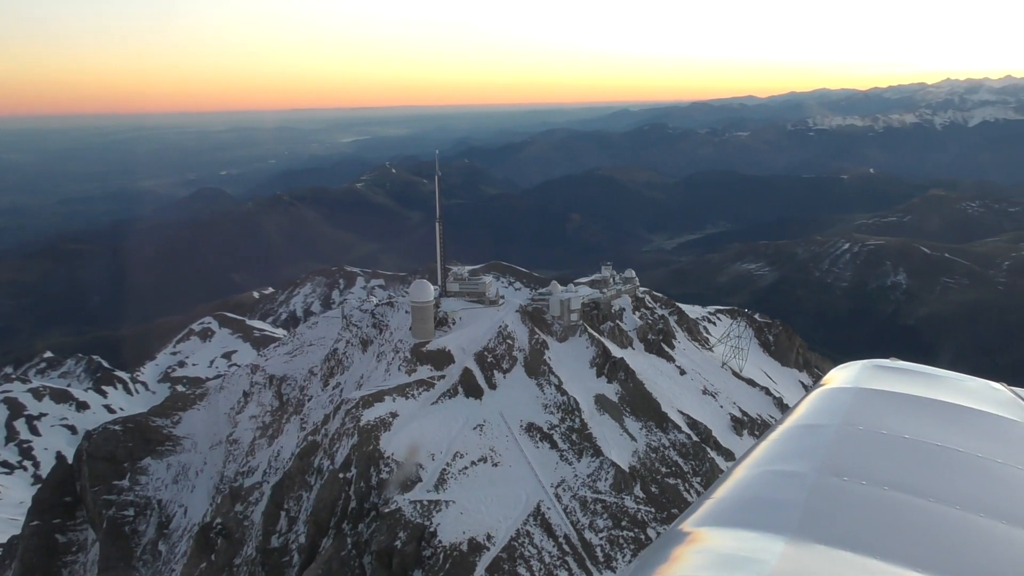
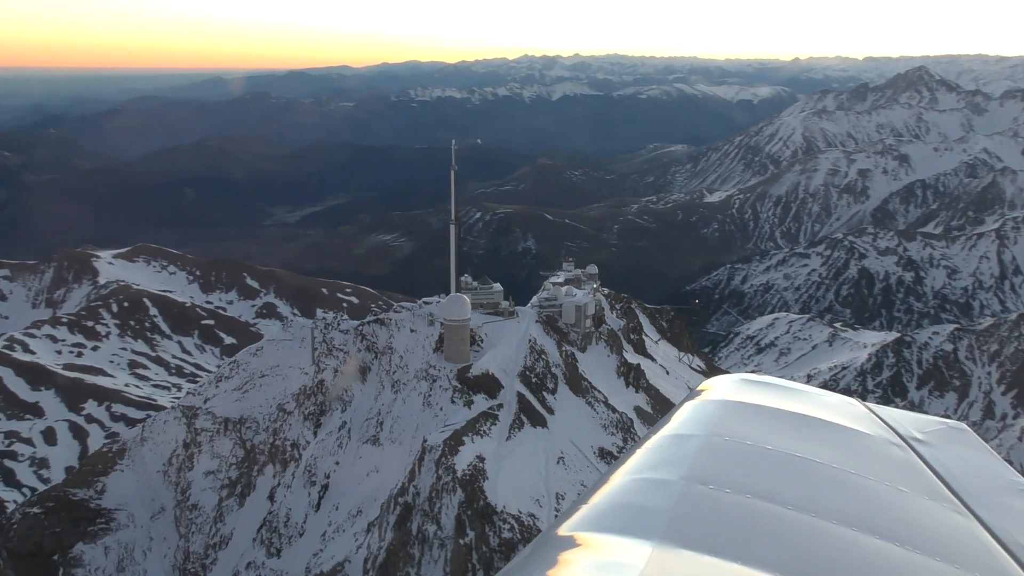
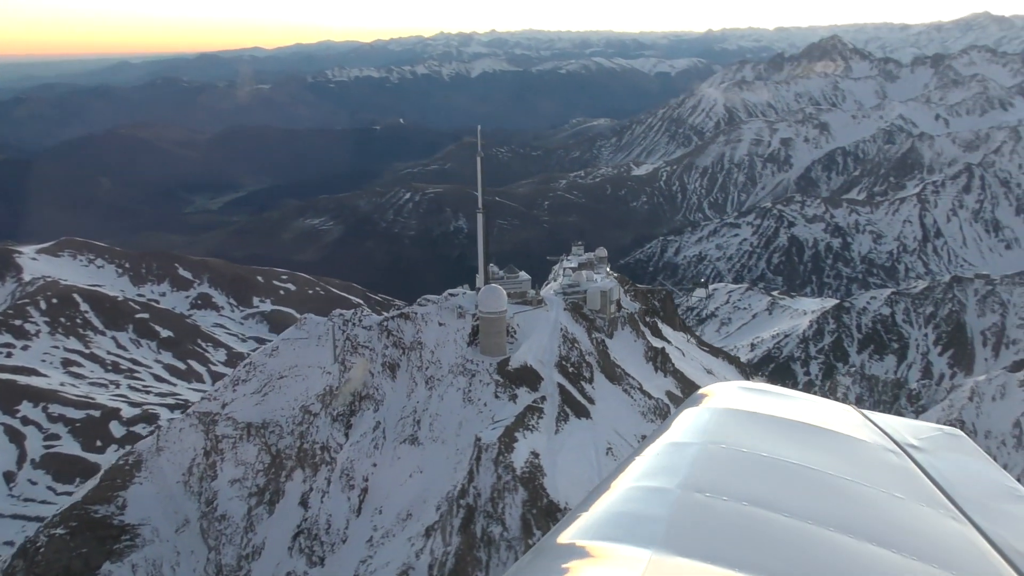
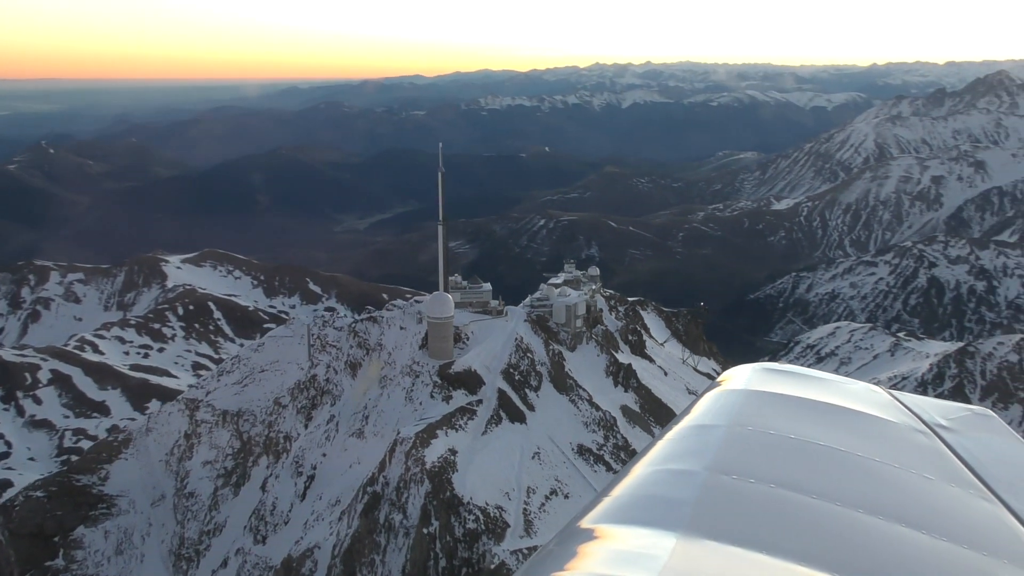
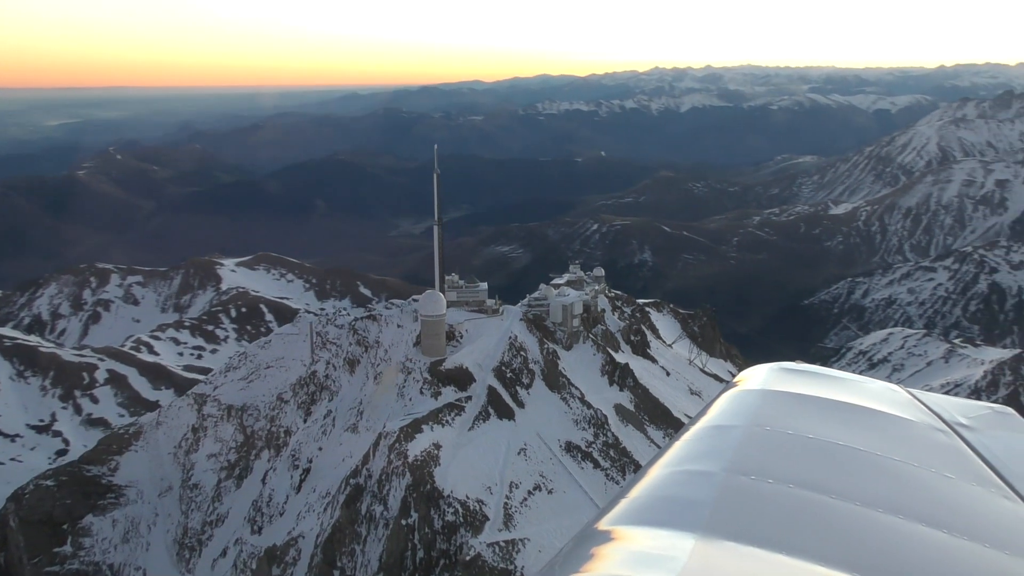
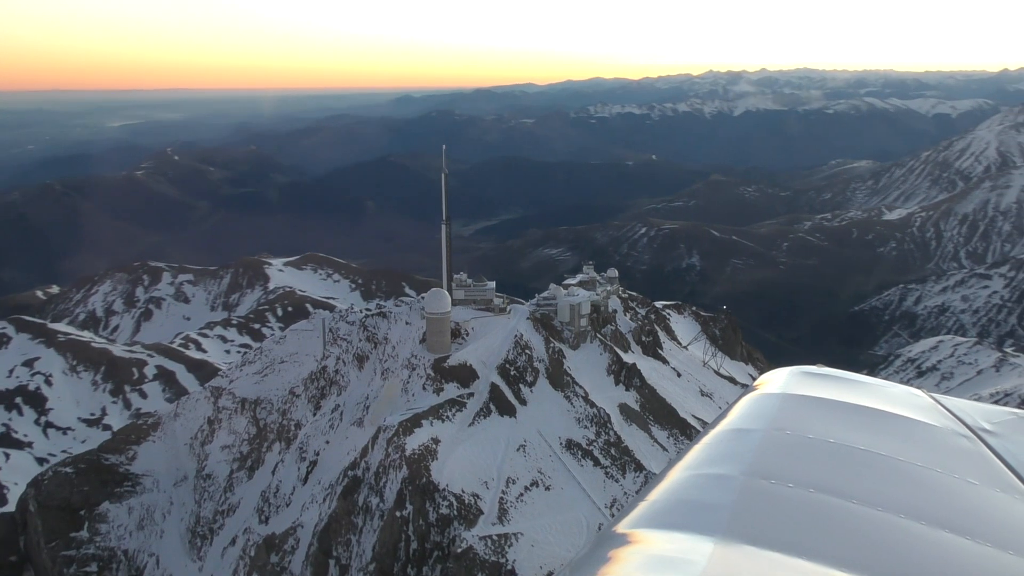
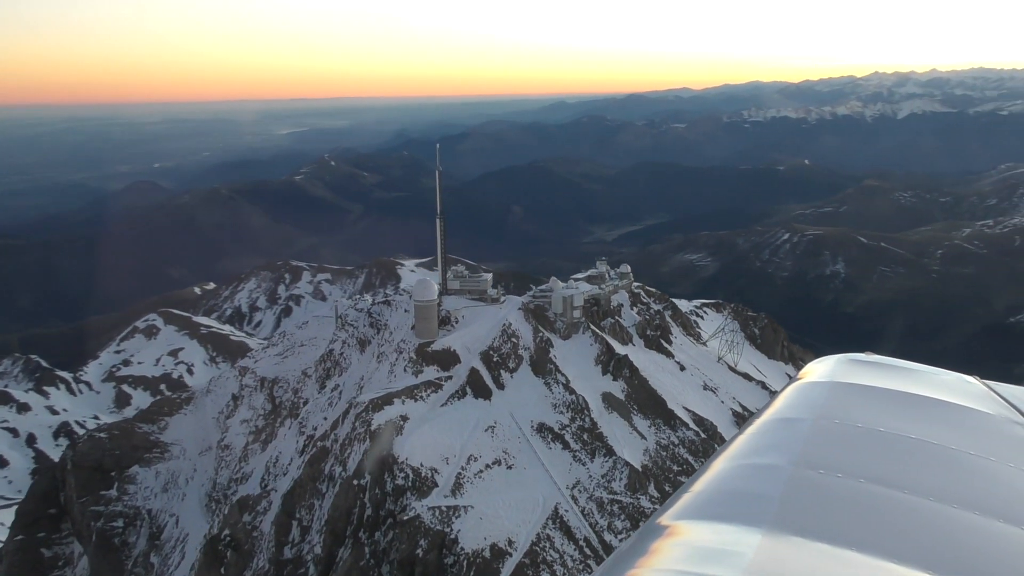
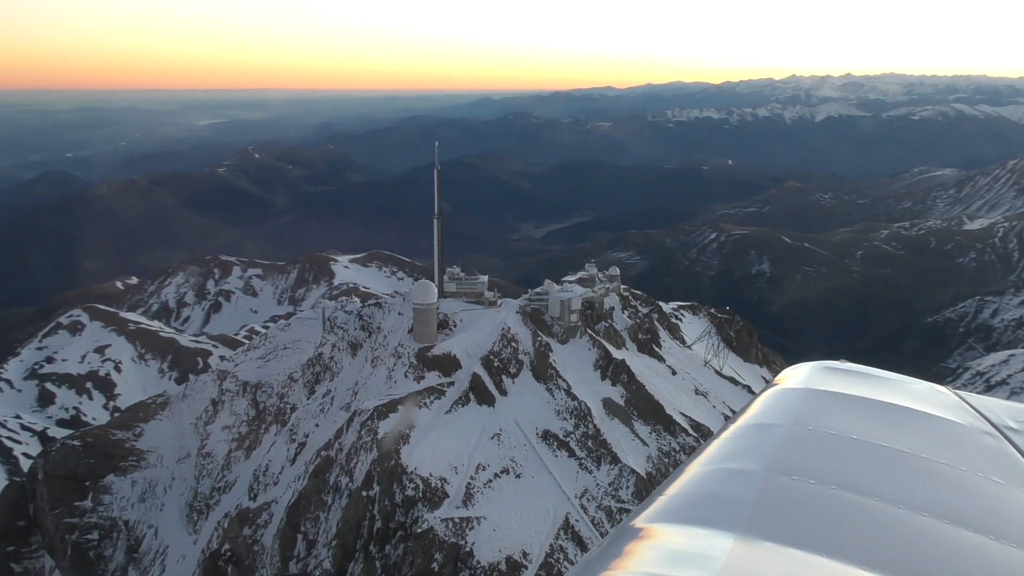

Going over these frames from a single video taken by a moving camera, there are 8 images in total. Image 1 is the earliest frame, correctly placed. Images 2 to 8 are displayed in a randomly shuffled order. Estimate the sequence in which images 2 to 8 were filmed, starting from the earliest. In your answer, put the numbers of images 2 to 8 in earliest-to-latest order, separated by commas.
7, 8, 6, 5, 4, 2, 3
